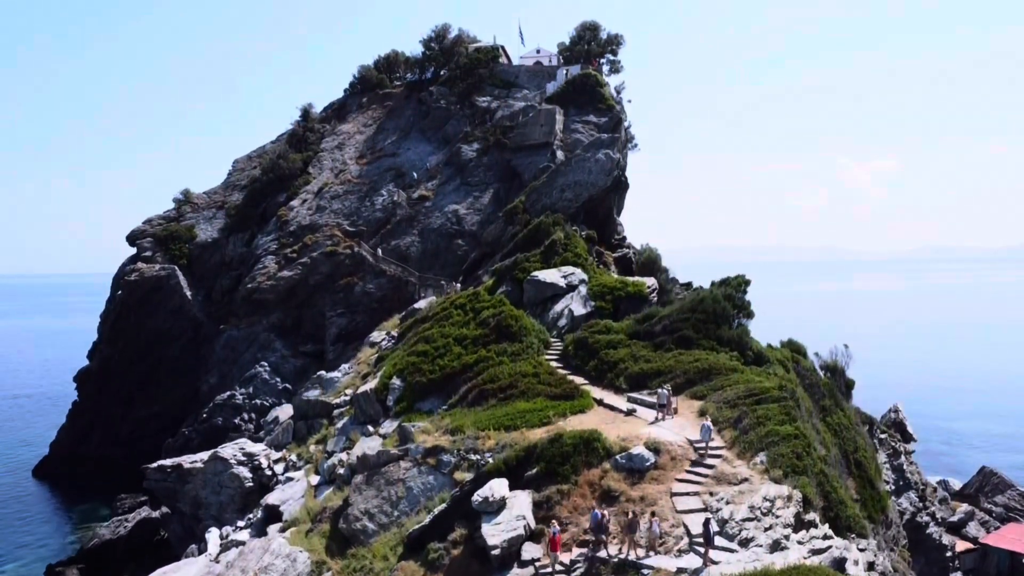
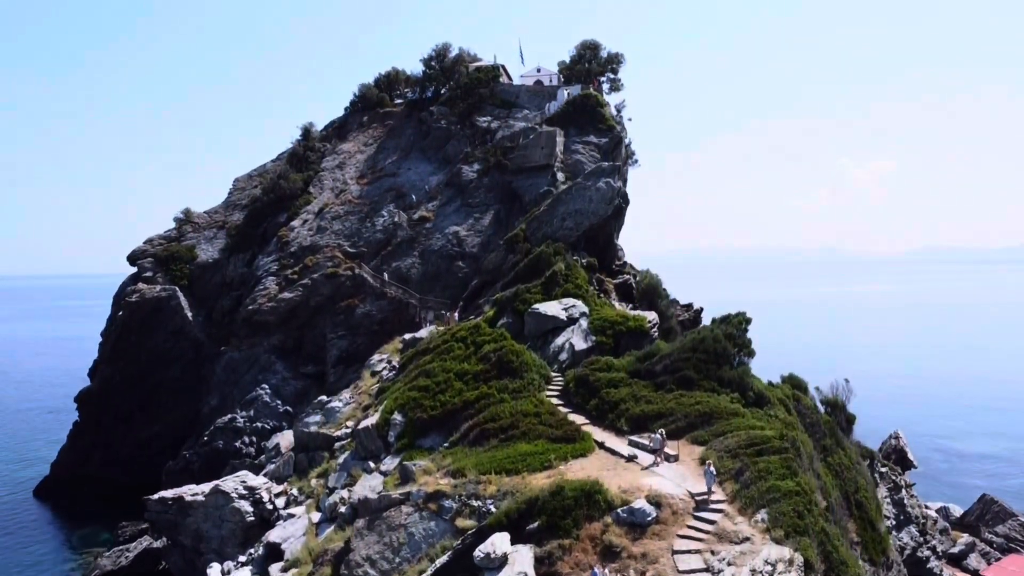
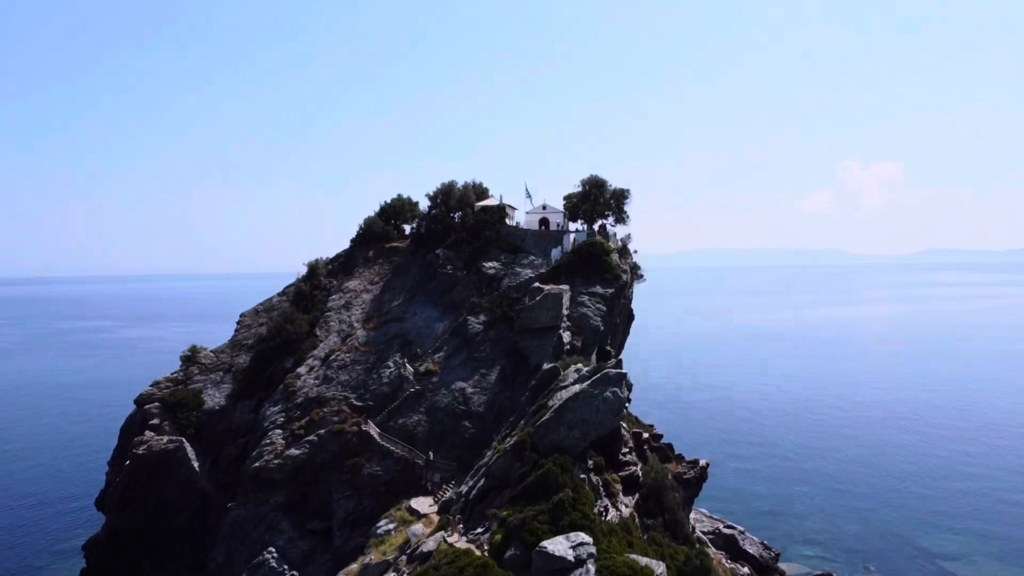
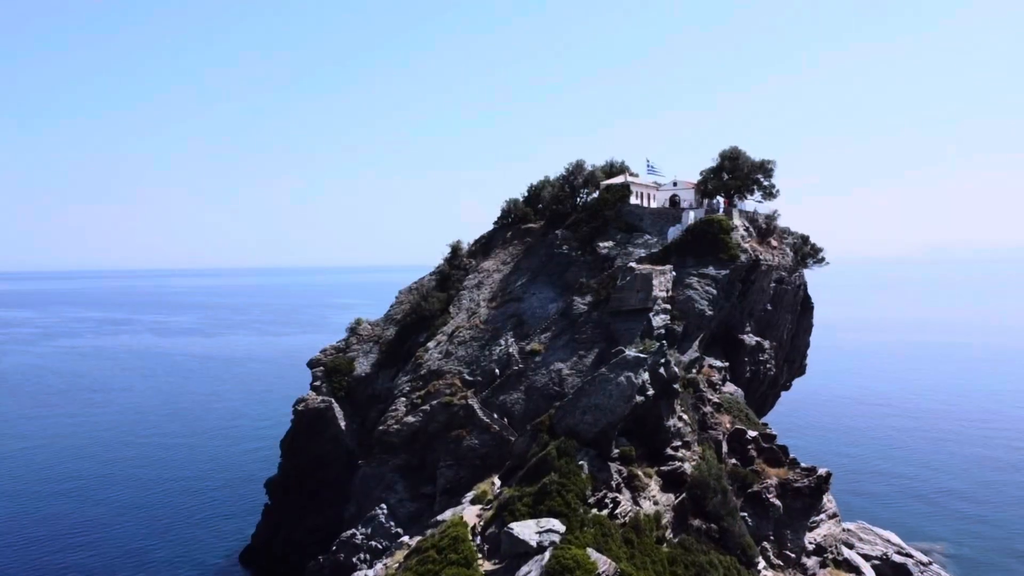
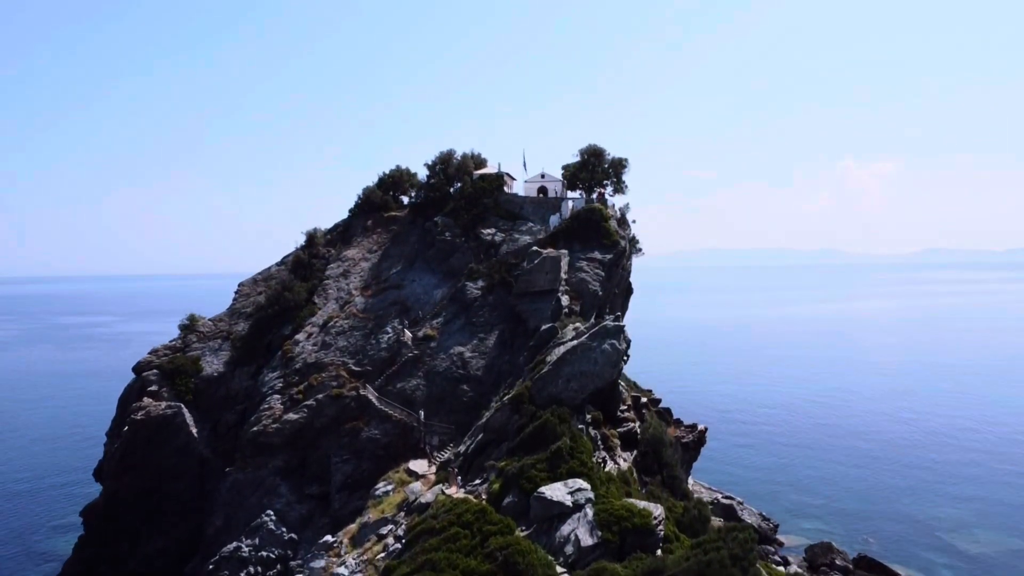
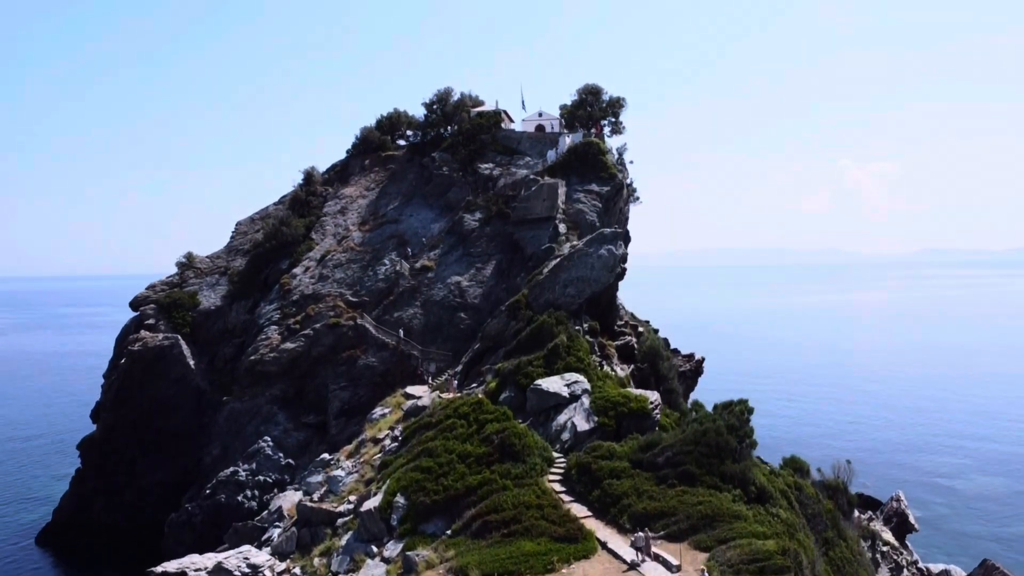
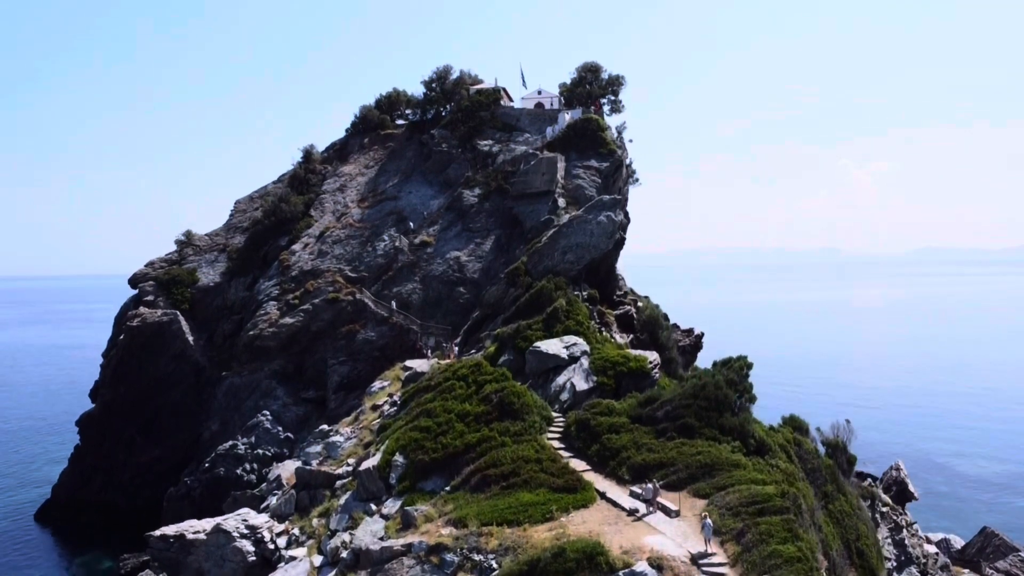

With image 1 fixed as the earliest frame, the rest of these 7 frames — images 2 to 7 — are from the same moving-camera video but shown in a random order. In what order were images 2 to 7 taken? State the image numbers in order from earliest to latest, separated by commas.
2, 7, 6, 5, 3, 4
